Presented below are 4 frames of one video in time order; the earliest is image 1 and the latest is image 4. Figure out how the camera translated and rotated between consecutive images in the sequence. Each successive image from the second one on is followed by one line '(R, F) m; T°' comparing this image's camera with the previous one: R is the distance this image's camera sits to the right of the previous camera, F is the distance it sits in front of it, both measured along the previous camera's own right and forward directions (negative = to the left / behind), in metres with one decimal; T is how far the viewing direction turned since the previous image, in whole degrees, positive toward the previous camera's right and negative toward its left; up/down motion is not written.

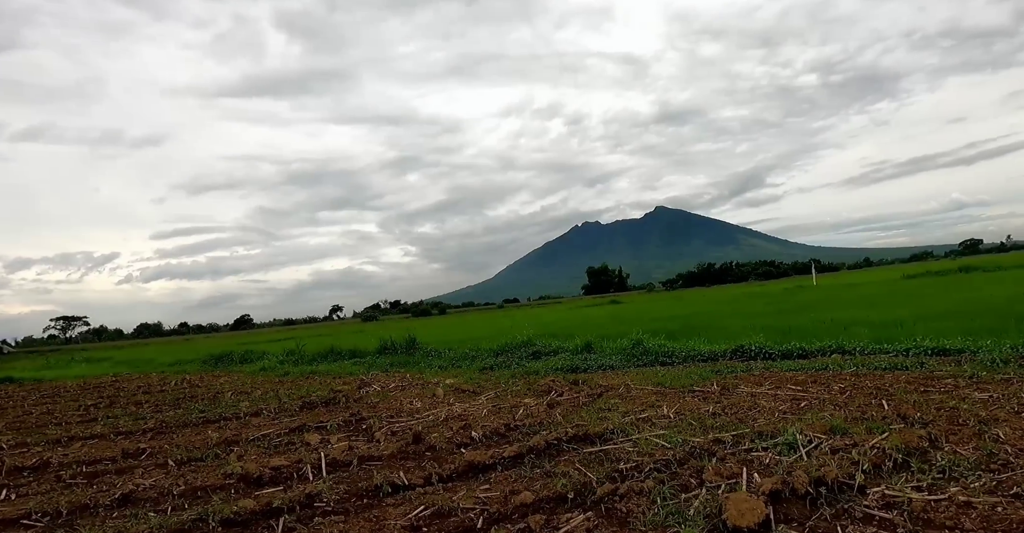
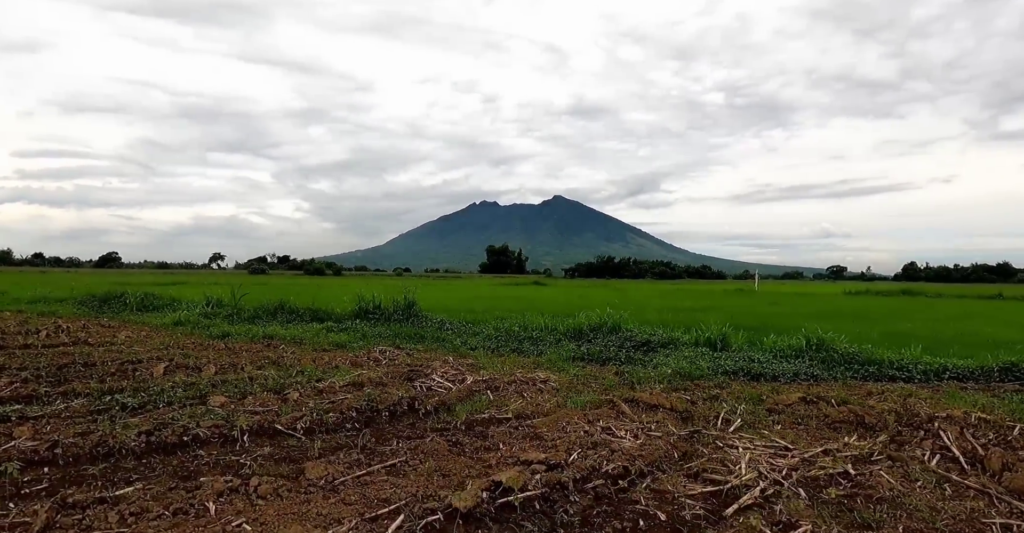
(-3.5, +5.4) m; +10°
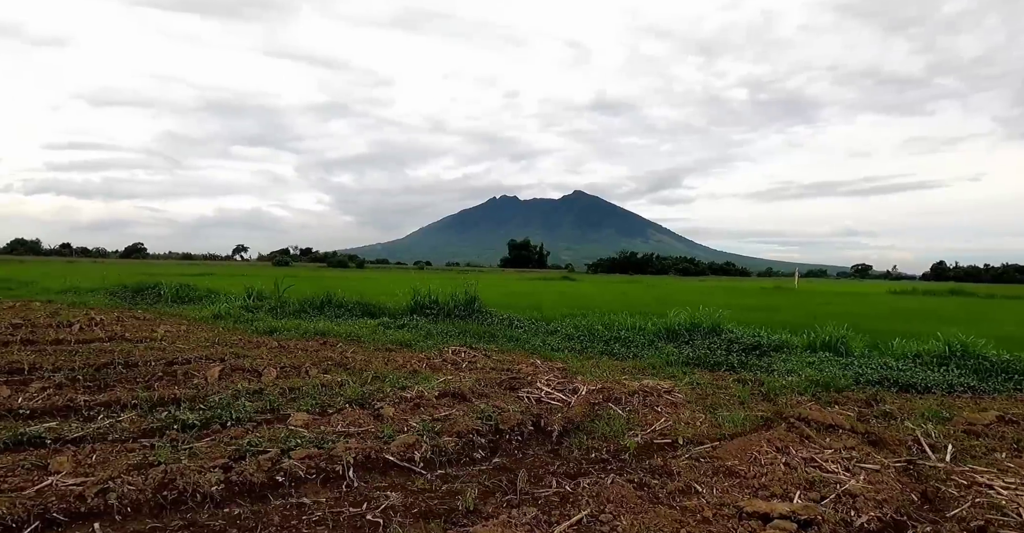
(-1.1, +1.3) m; -2°
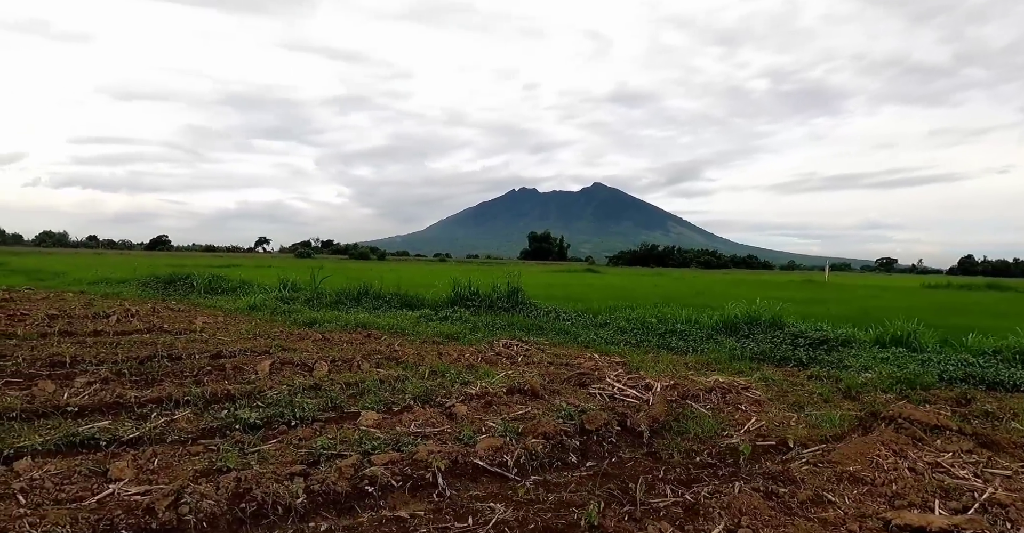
(-0.5, +0.4) m; -2°
